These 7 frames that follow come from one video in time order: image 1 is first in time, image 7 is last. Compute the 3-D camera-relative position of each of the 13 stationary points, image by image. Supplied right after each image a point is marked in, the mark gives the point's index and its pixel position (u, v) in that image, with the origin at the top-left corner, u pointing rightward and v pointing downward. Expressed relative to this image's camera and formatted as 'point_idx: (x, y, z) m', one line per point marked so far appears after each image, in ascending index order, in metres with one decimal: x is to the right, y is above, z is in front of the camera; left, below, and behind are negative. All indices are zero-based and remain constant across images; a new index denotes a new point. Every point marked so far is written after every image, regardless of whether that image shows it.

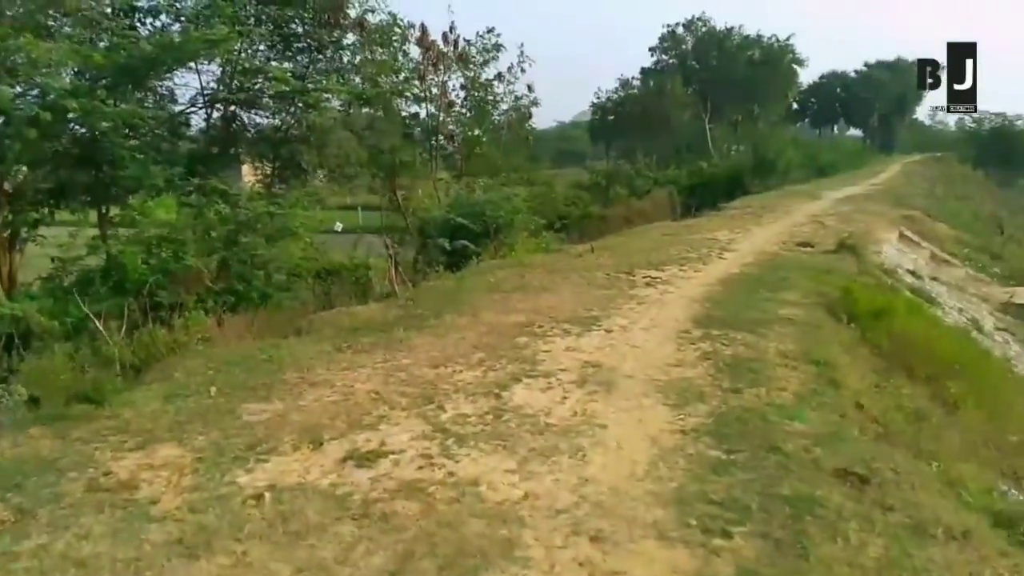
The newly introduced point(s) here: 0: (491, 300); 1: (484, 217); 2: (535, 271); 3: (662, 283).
0: (-0.3, -0.2, +11.5) m
1: (-0.6, +1.4, +16.8) m
2: (+0.4, +0.2, +14.1) m
3: (+2.2, 0.0, +12.5) m
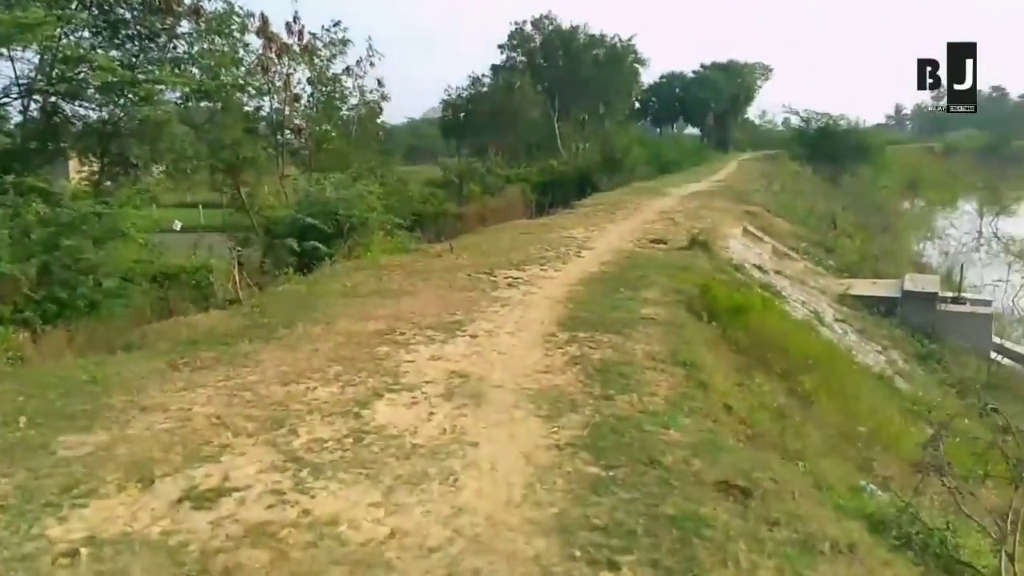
0: (-2.1, -0.2, +10.7) m
1: (-3.3, +1.4, +16.0) m
2: (-1.9, +0.2, +13.4) m
3: (+0.2, 0.0, +12.2) m
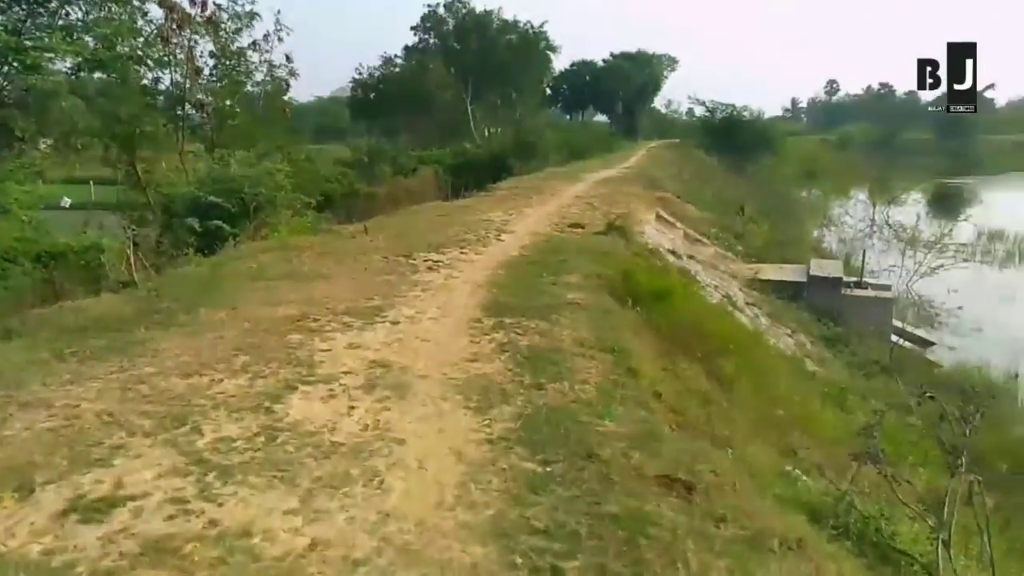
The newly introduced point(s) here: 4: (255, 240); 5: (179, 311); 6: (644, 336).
0: (-3.0, 0.0, +10.0) m
1: (-4.8, +1.7, +15.1) m
2: (-3.1, +0.4, +12.7) m
3: (-0.9, +0.3, +11.7) m
4: (-4.7, +0.8, +15.0) m
5: (-3.4, -0.2, +8.7) m
6: (+1.4, -0.6, +9.2) m
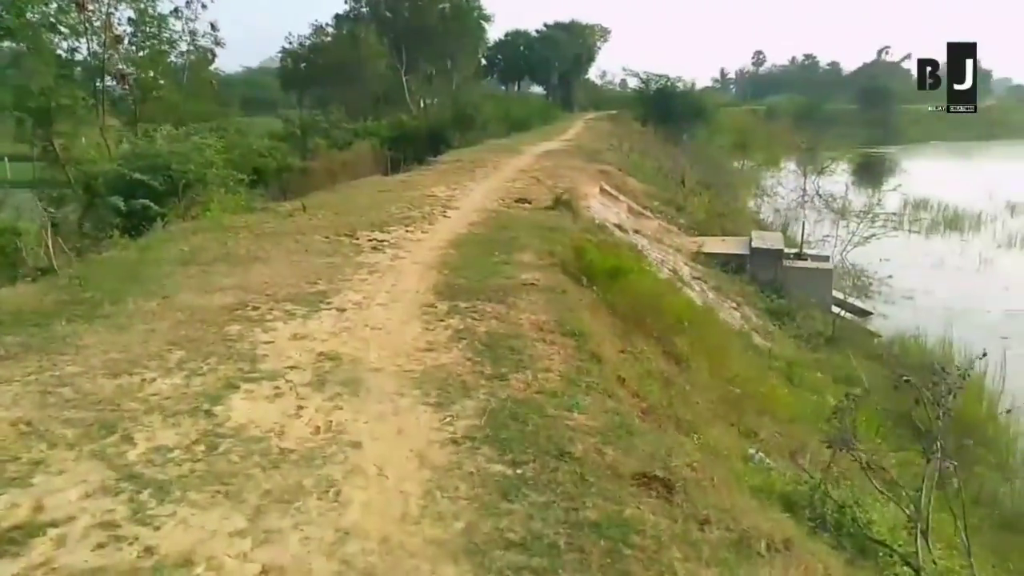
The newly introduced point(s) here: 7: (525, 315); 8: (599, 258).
0: (-3.6, +0.1, +9.3) m
1: (-5.8, +2.0, +14.2) m
2: (-3.9, +0.7, +12.0) m
3: (-1.6, +0.5, +11.2) m
4: (-5.6, +1.1, +14.1) m
5: (-3.9, -0.1, +8.0) m
6: (+1.0, -0.3, +8.9) m
7: (+0.1, -0.3, +7.9) m
8: (+1.1, +0.4, +10.5) m
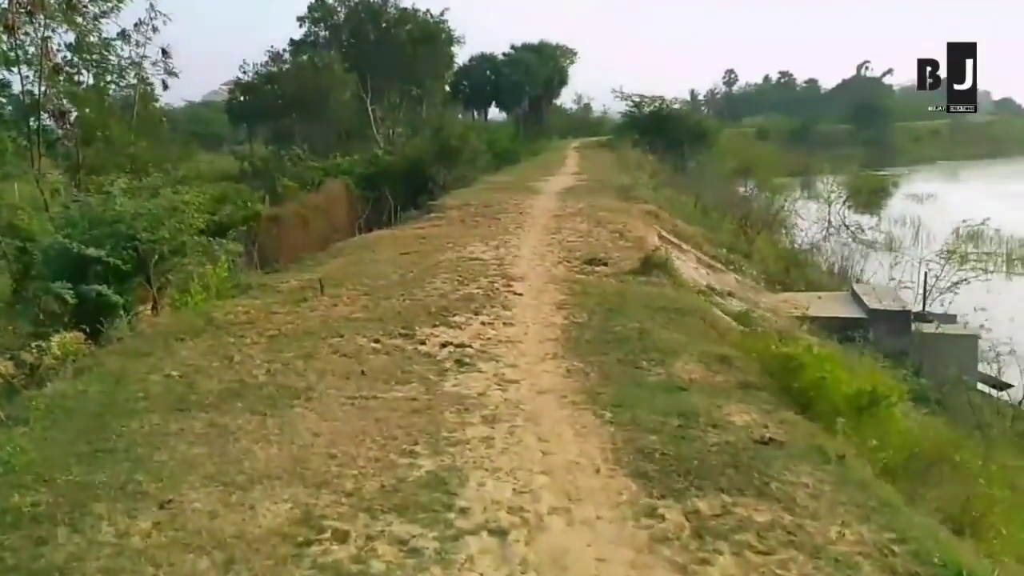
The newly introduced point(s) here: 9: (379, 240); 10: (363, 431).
0: (-2.1, -1.1, +5.7) m
1: (-4.6, +0.5, +10.5) m
2: (-2.6, -0.6, +8.4) m
3: (-0.2, -0.7, +7.6) m
4: (-4.4, -0.3, +10.4) m
5: (-2.4, -1.3, +4.4) m
6: (+2.4, -1.3, +5.5) m
7: (+1.7, -1.3, +4.5) m
8: (+2.5, -0.7, +7.1) m
9: (-2.8, +1.0, +17.8) m
10: (-1.0, -1.0, +5.9) m
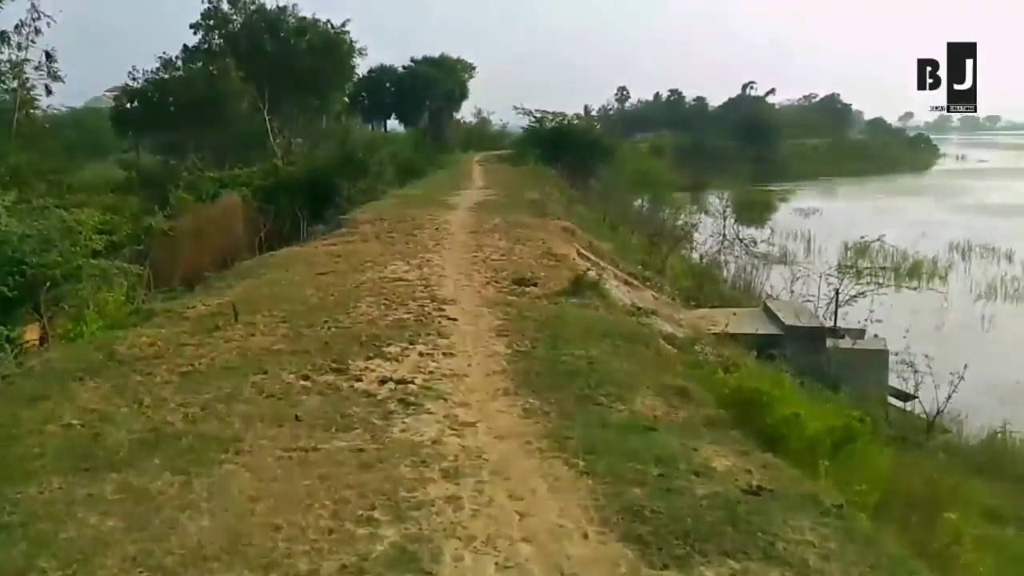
0: (-2.3, -1.3, +4.9) m
1: (-5.3, +0.2, +9.3) m
2: (-3.1, -0.9, +7.5) m
3: (-0.7, -0.9, +7.0) m
4: (-5.1, -0.7, +9.3) m
5: (-2.4, -1.5, +3.5) m
6: (+2.3, -1.6, +5.2) m
7: (+1.6, -1.5, +4.1) m
8: (+2.1, -0.9, +6.8) m
9: (-4.4, +0.6, +16.8) m
10: (-1.2, -1.2, +5.1) m
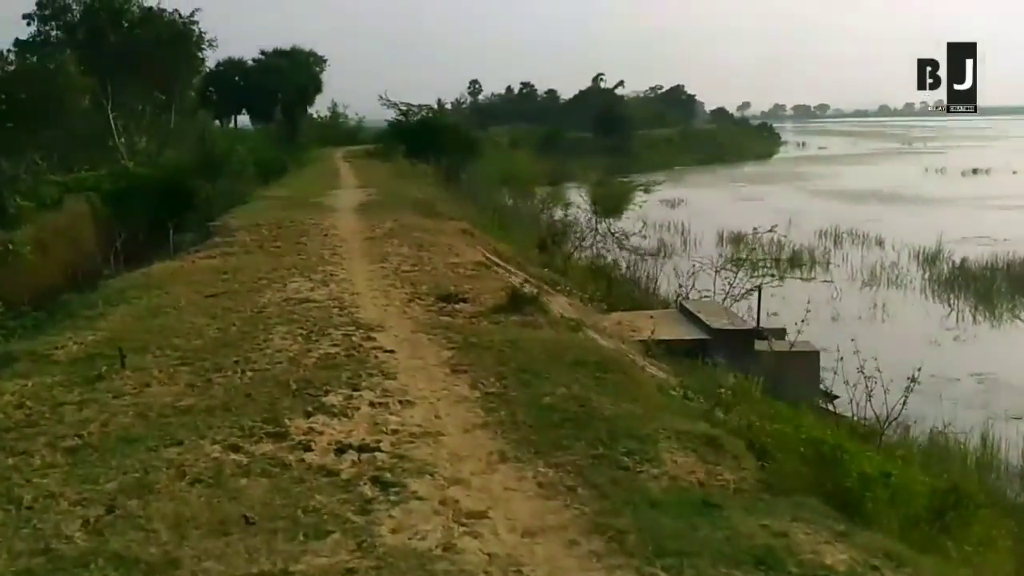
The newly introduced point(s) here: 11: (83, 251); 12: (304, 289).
0: (-1.9, -1.7, +3.1) m
1: (-5.6, -0.3, +7.0) m
2: (-3.0, -1.3, +5.5) m
3: (-0.6, -1.2, +5.4) m
4: (-5.3, -1.1, +7.0) m
5: (-1.7, -1.9, +1.7) m
6: (+2.6, -1.8, +4.1) m
7: (+2.1, -1.7, +2.9) m
8: (+2.2, -1.1, +5.7) m
9: (-5.9, +0.2, +14.5) m
10: (-0.8, -1.6, +3.5) m
11: (-7.6, +0.6, +16.5) m
12: (-2.7, -0.1, +11.6) m
